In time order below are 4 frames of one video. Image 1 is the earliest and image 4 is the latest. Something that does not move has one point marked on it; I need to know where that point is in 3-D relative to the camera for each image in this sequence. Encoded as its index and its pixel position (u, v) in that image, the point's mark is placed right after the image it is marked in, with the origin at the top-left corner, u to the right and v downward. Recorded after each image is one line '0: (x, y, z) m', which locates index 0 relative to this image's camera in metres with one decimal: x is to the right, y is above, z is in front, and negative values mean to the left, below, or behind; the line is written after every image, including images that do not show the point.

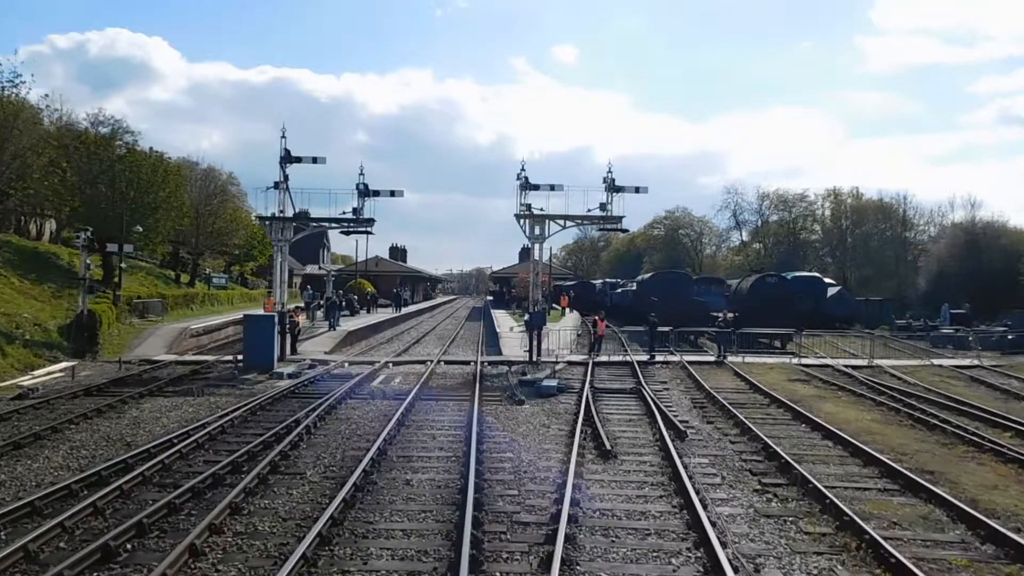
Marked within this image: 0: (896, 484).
0: (+4.7, -2.4, +10.0) m
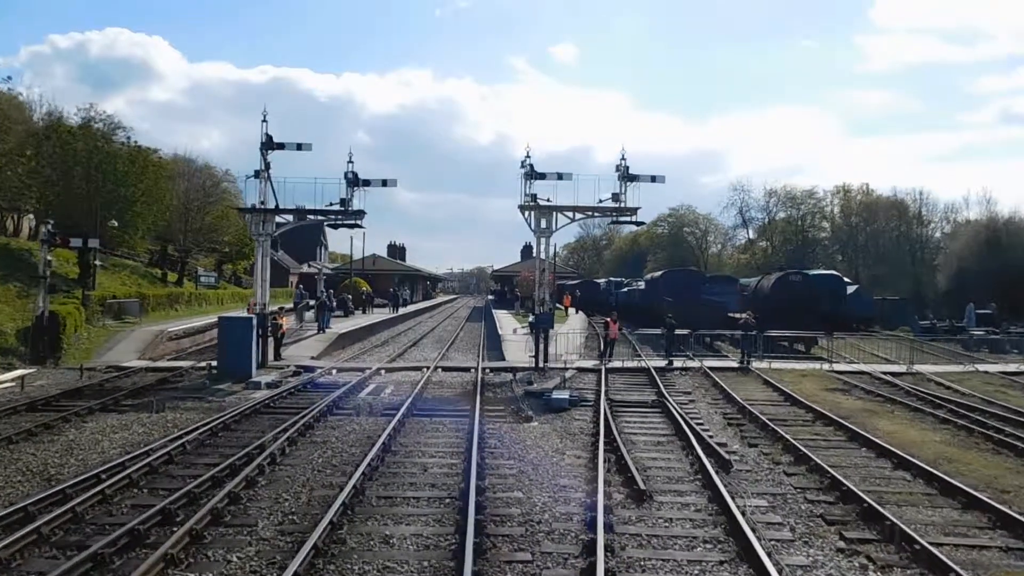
0: (+4.8, -2.4, +7.7) m
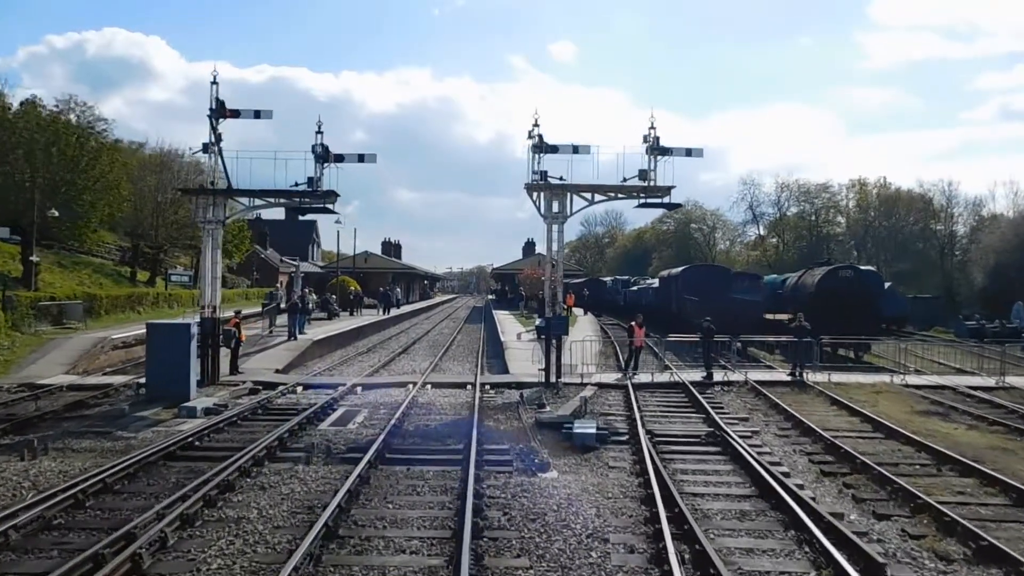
0: (+4.9, -2.3, +3.6) m
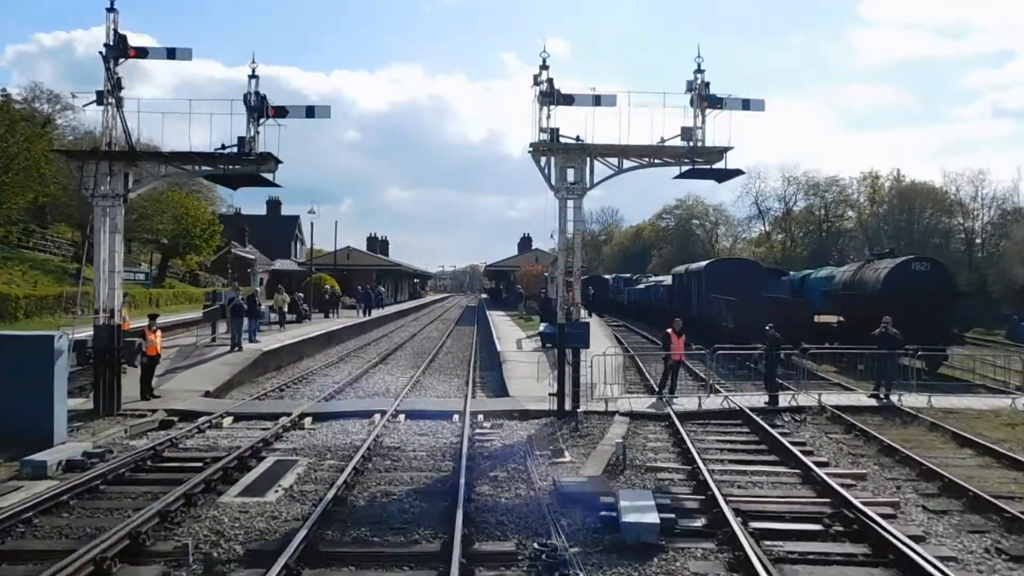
0: (+5.1, -2.3, -1.1) m
